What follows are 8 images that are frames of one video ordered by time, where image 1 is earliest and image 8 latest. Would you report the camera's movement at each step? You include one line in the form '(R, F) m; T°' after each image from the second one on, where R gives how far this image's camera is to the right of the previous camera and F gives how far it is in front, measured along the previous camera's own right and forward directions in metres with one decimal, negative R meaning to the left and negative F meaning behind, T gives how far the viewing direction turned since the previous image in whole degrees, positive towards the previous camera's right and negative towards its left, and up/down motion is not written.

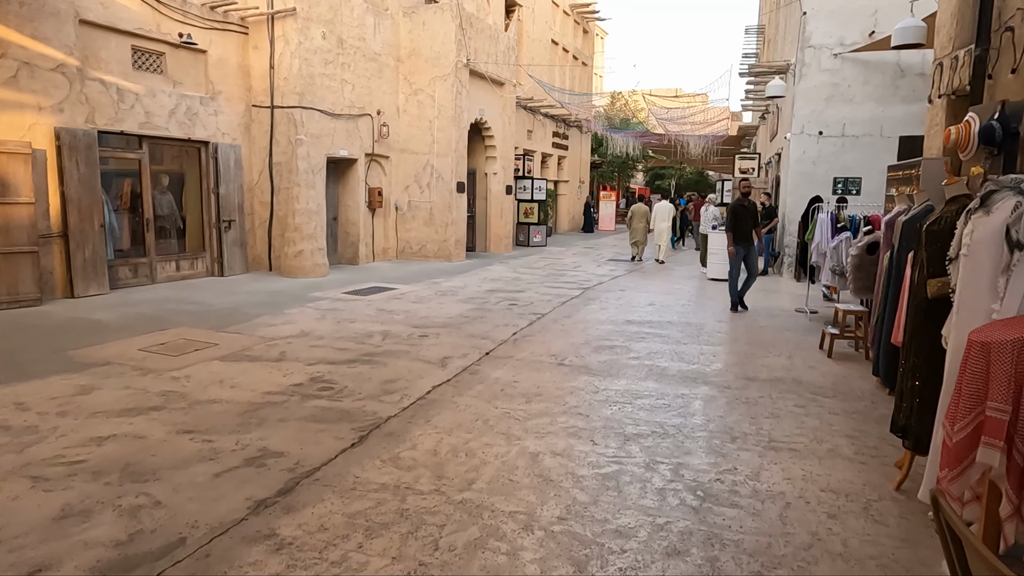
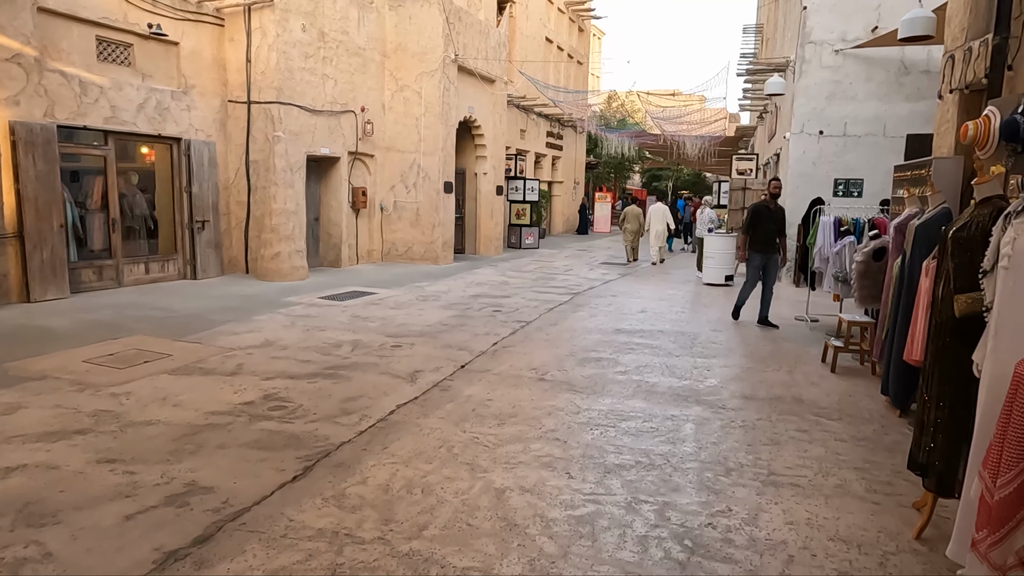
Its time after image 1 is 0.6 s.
(+0.2, +0.5) m; 0°
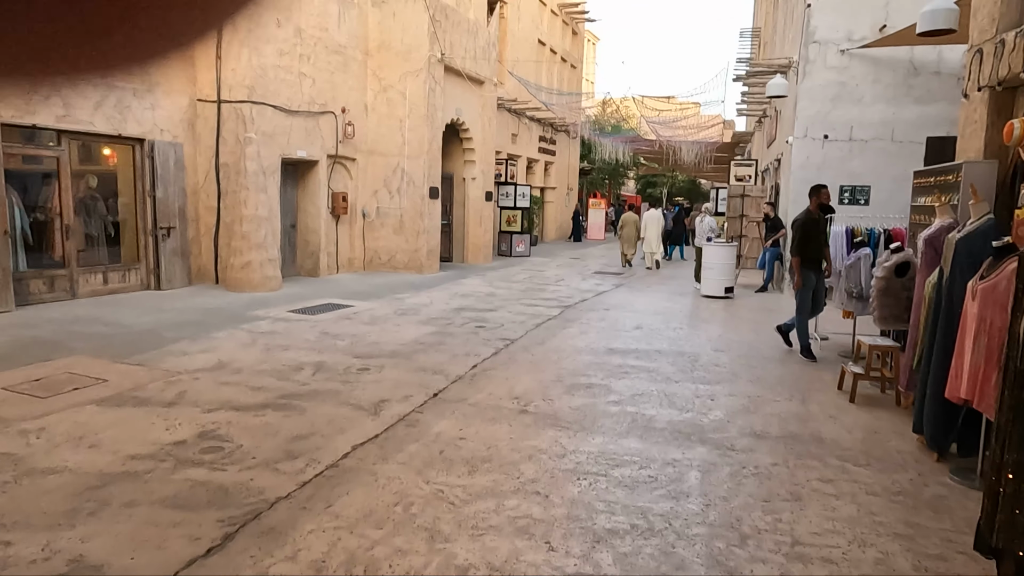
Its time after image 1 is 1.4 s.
(+0.1, +0.7) m; 0°
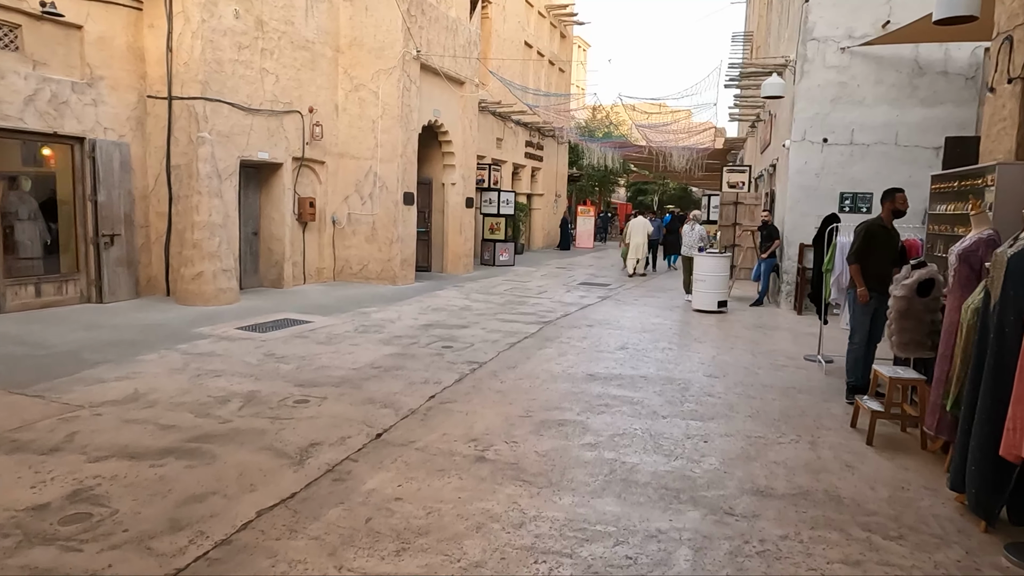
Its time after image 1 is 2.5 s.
(+0.2, +0.8) m; +1°
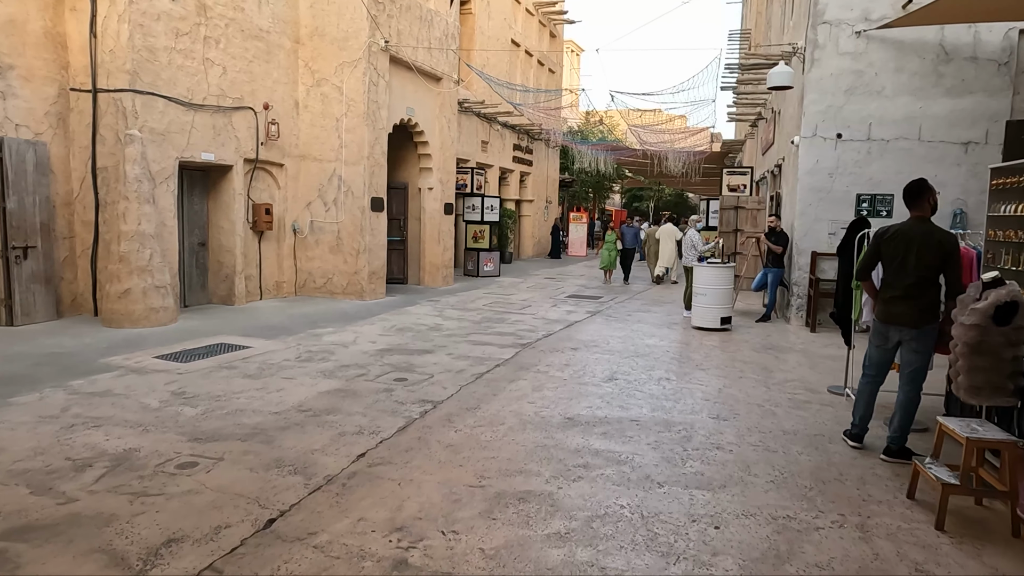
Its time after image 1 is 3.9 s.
(+0.3, +1.2) m; 0°
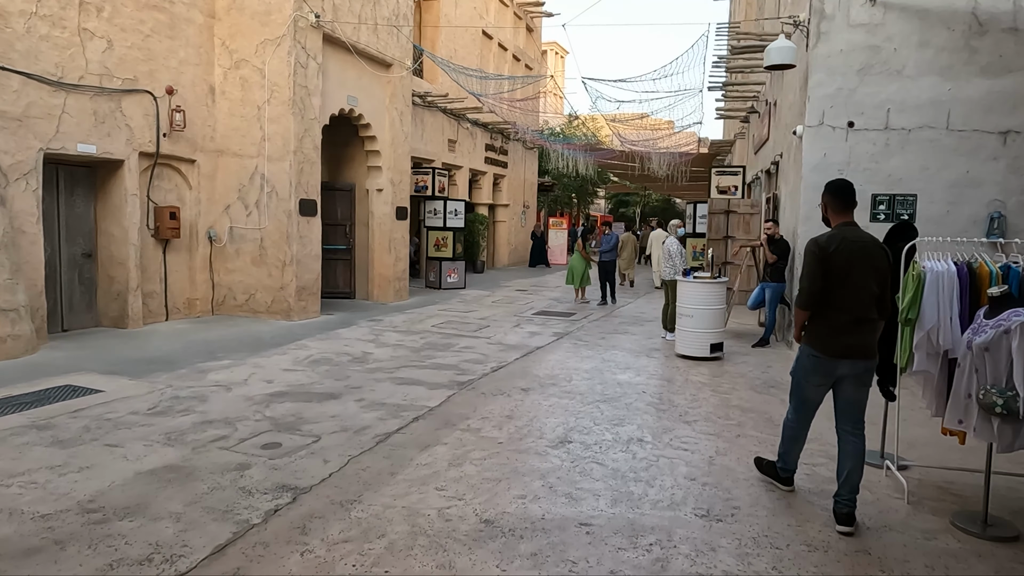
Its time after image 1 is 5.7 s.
(+0.5, +1.6) m; +1°
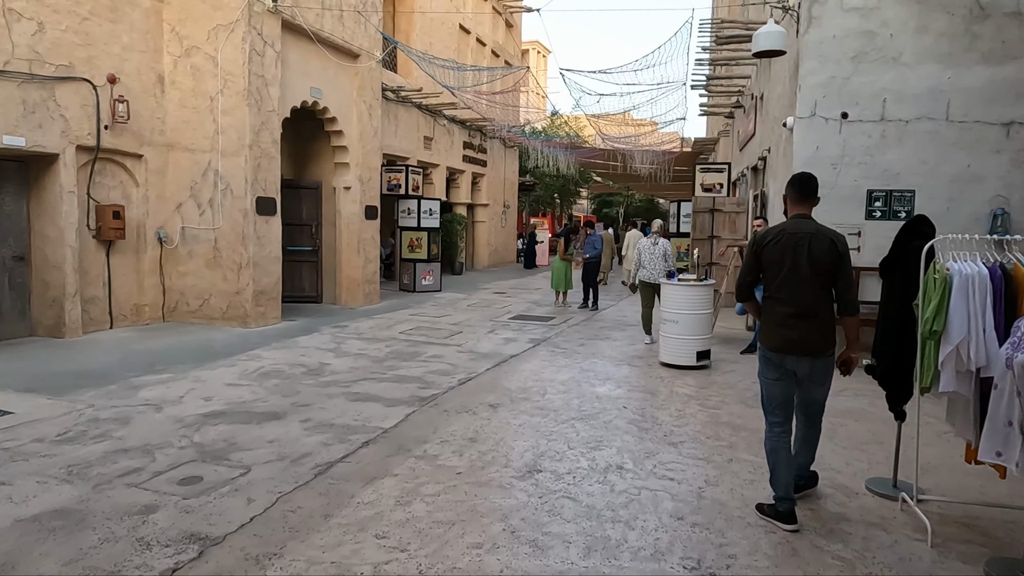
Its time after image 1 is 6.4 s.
(+0.1, +0.6) m; +1°
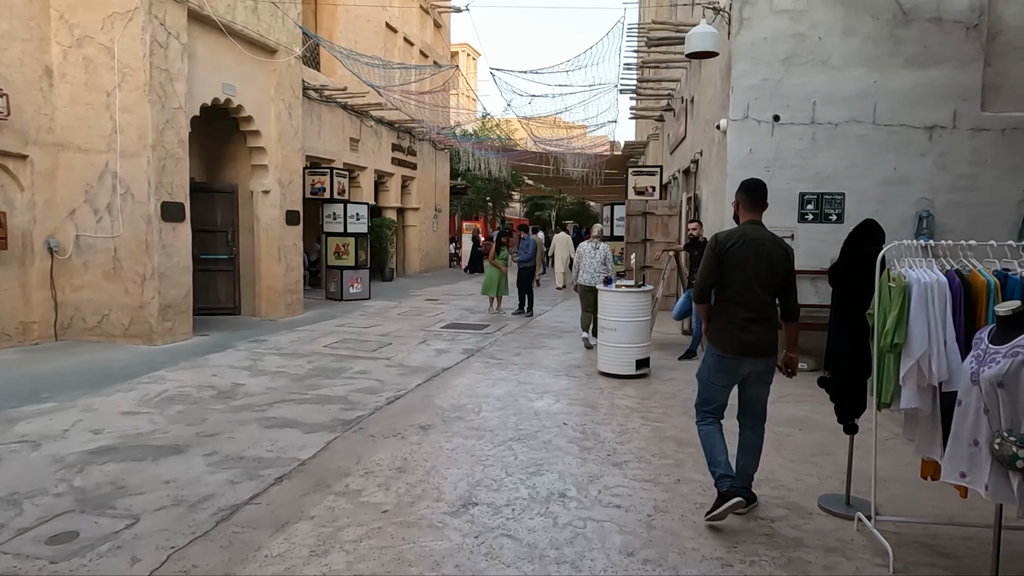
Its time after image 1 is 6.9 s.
(0.0, +0.4) m; +6°
